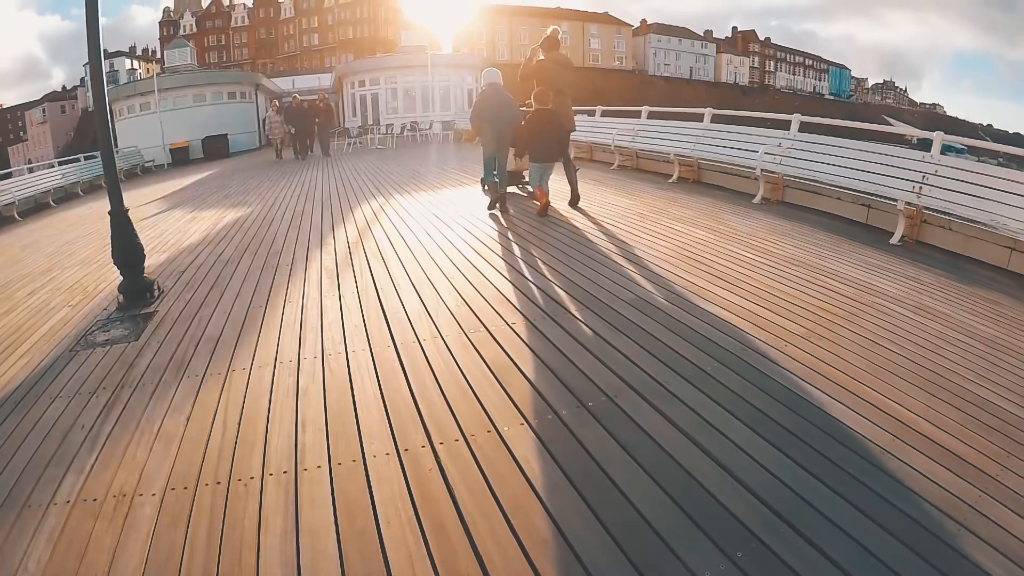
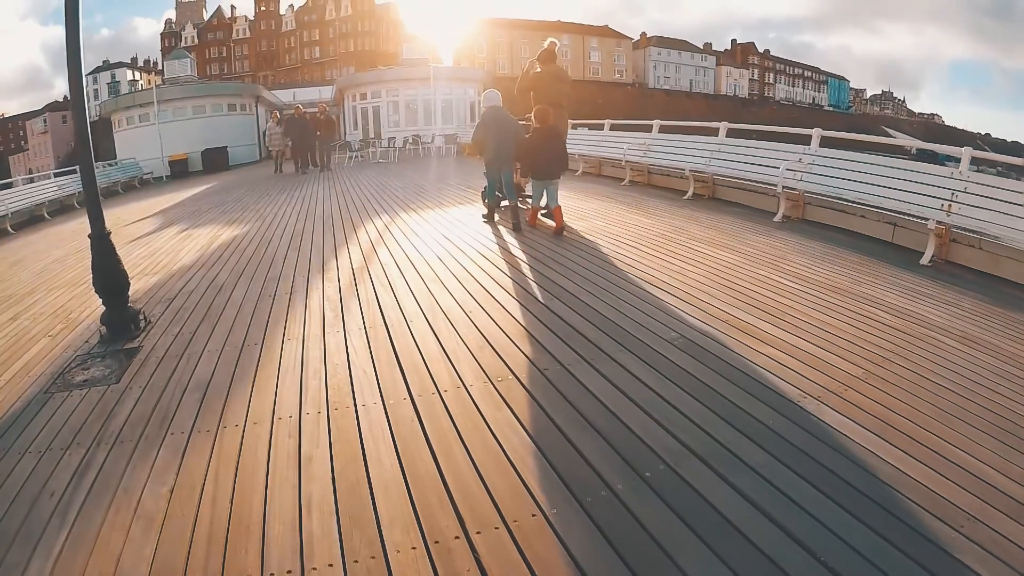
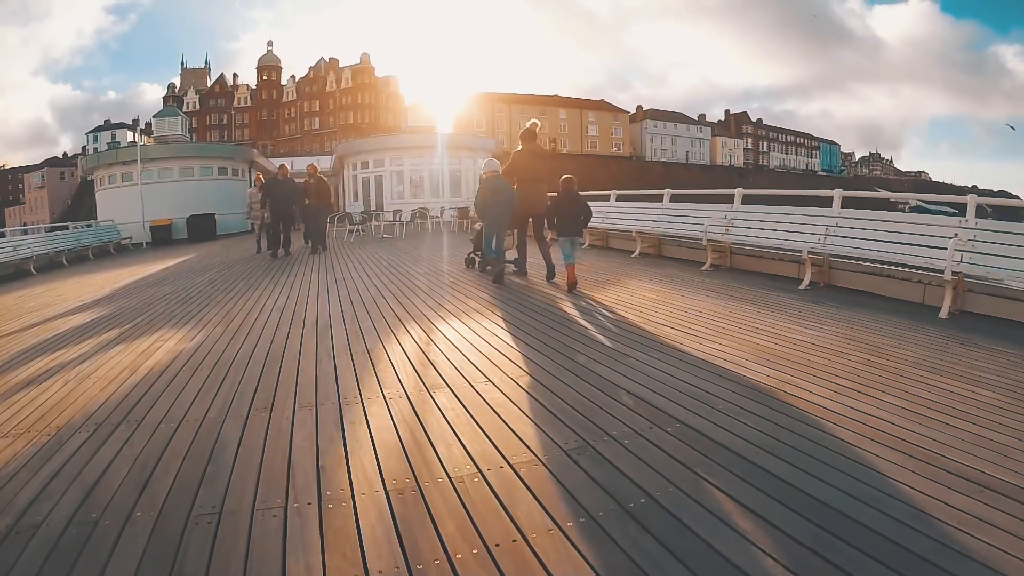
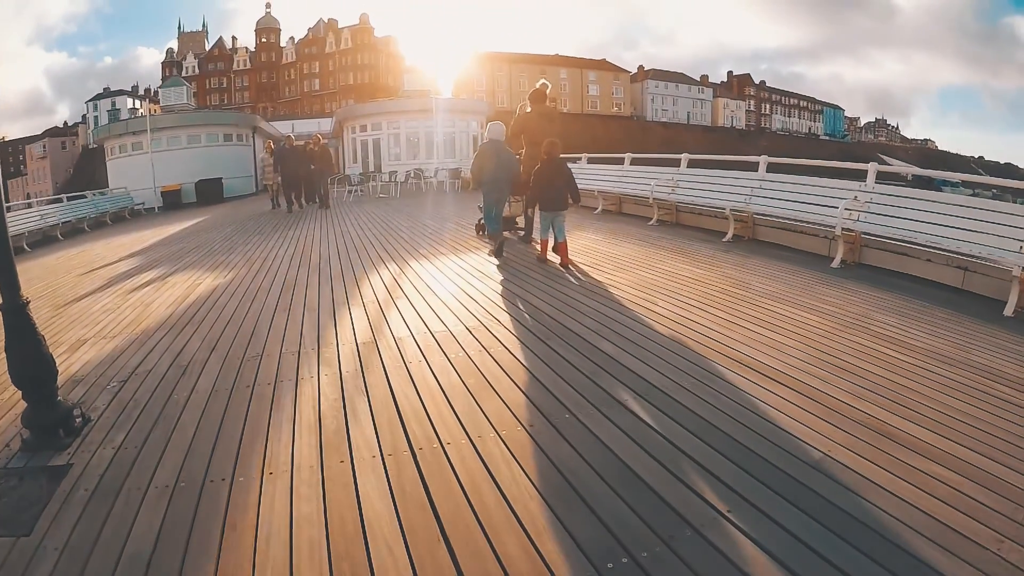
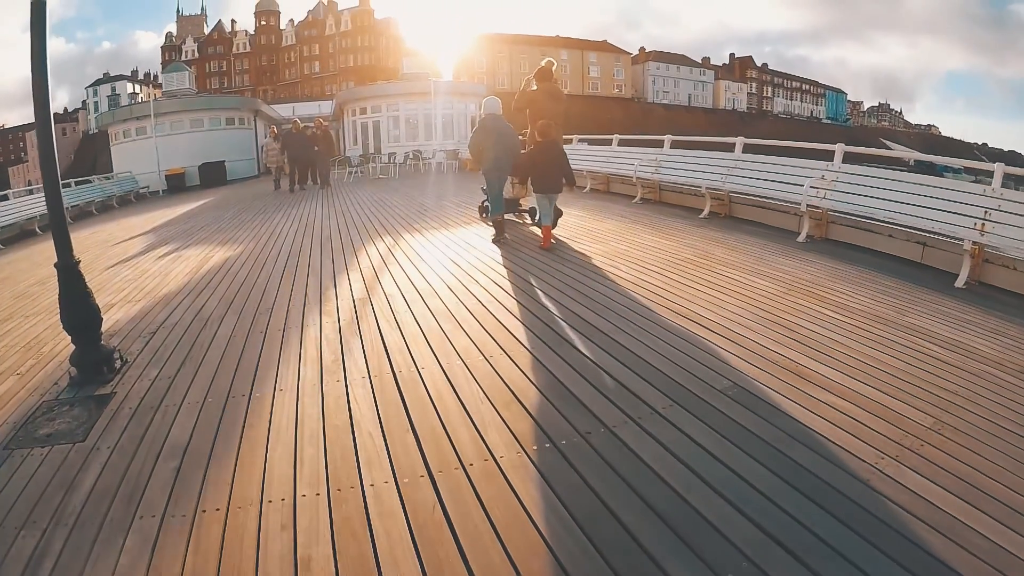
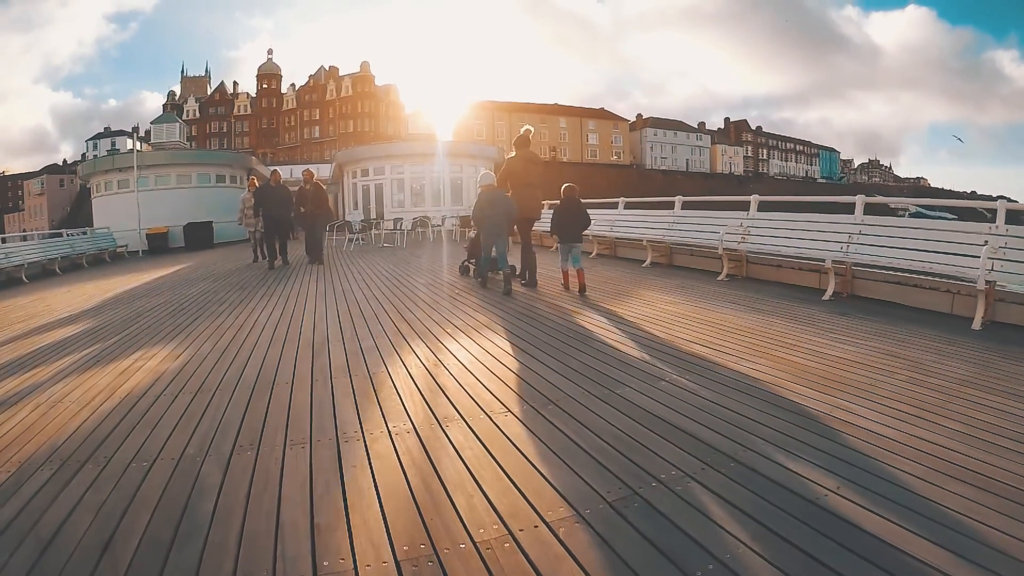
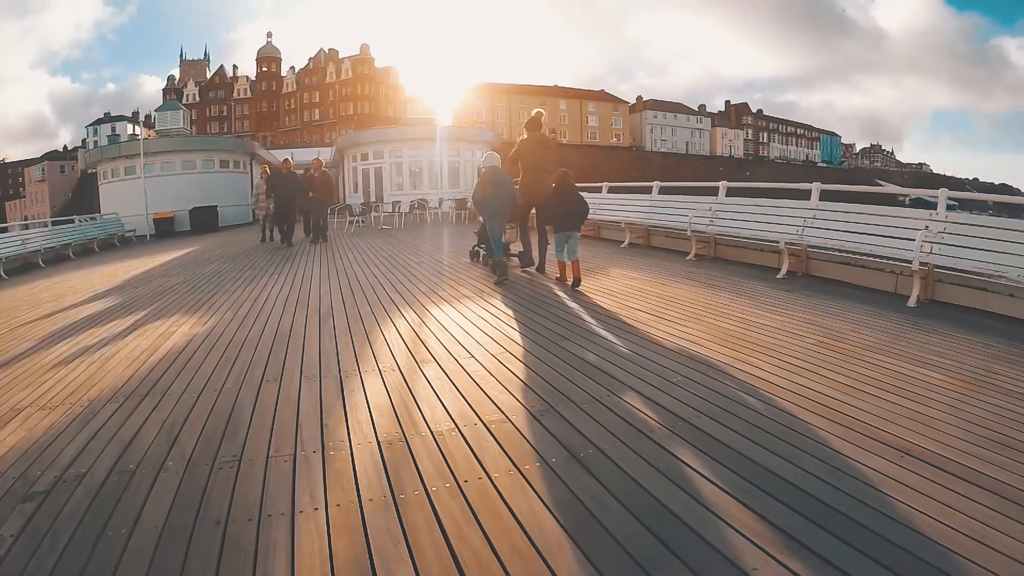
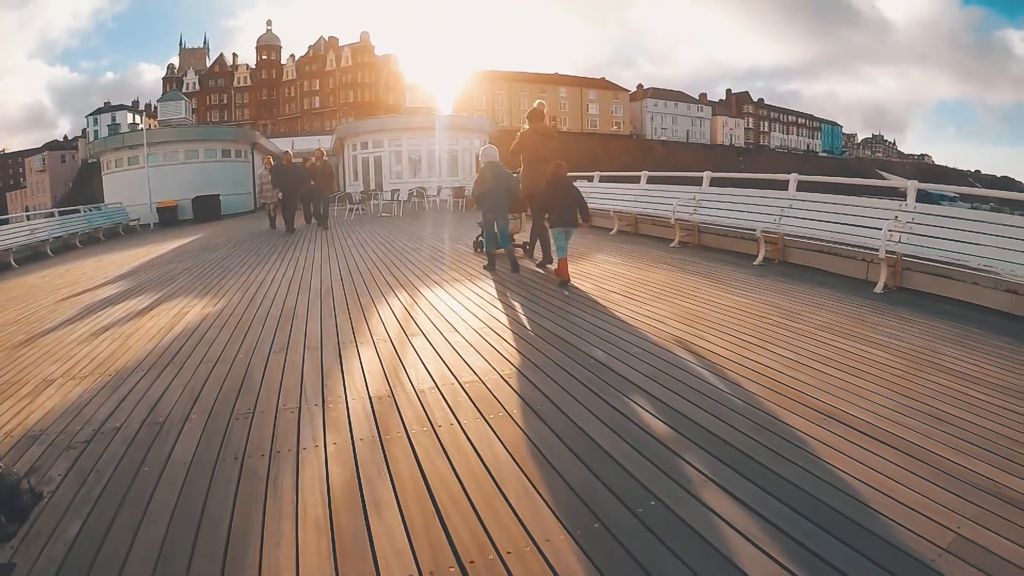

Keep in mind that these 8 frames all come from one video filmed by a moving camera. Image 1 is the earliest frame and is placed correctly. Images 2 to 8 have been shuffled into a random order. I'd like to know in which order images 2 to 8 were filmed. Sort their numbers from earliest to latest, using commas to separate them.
2, 5, 4, 8, 7, 3, 6
